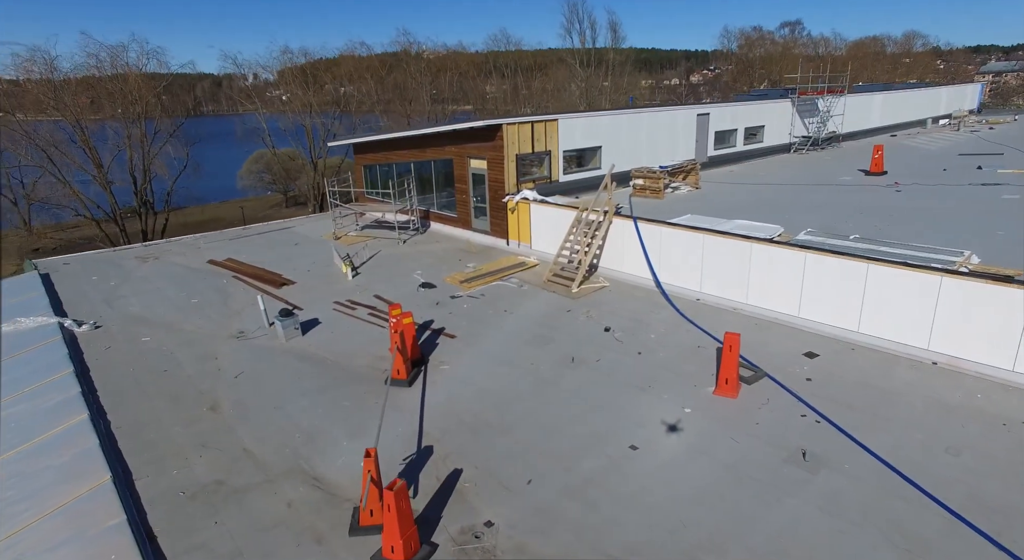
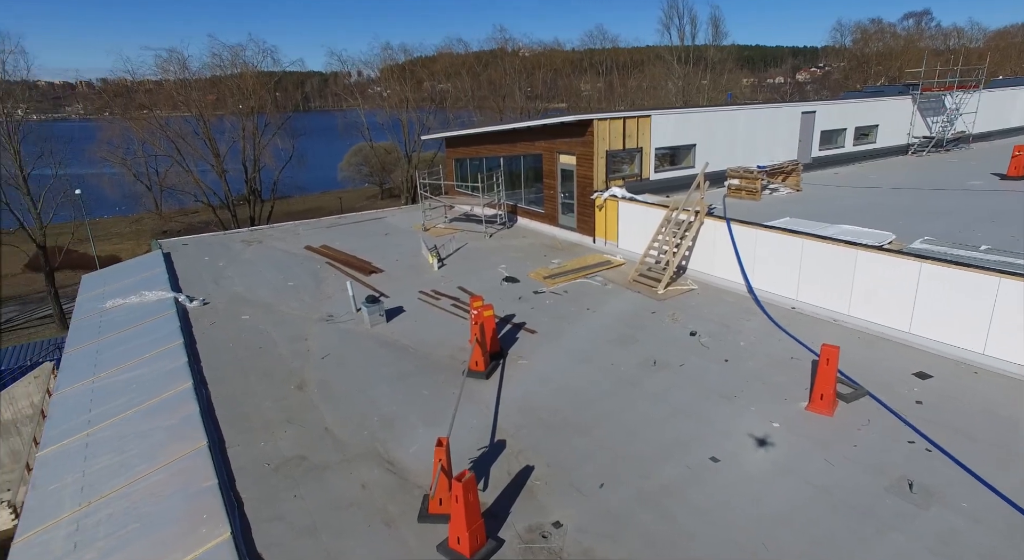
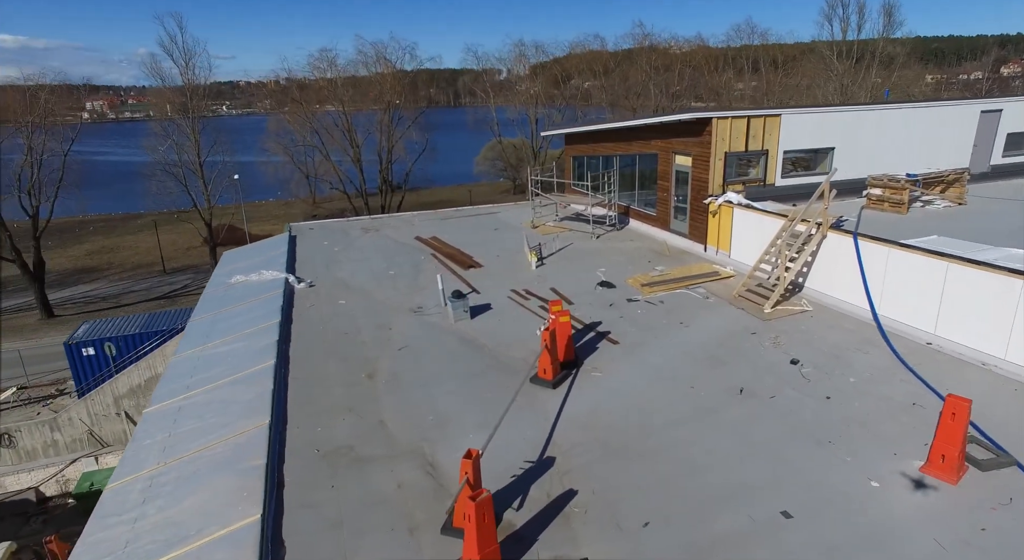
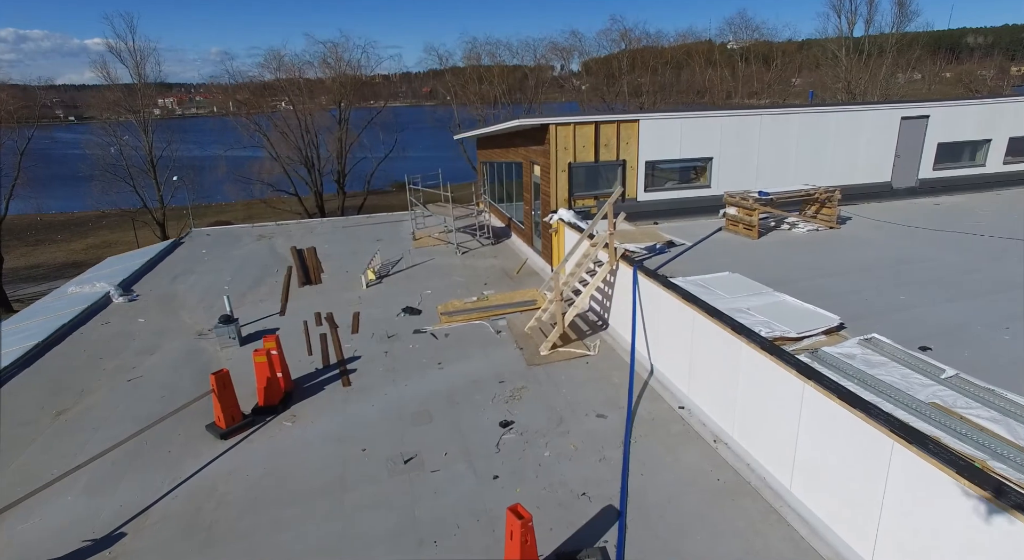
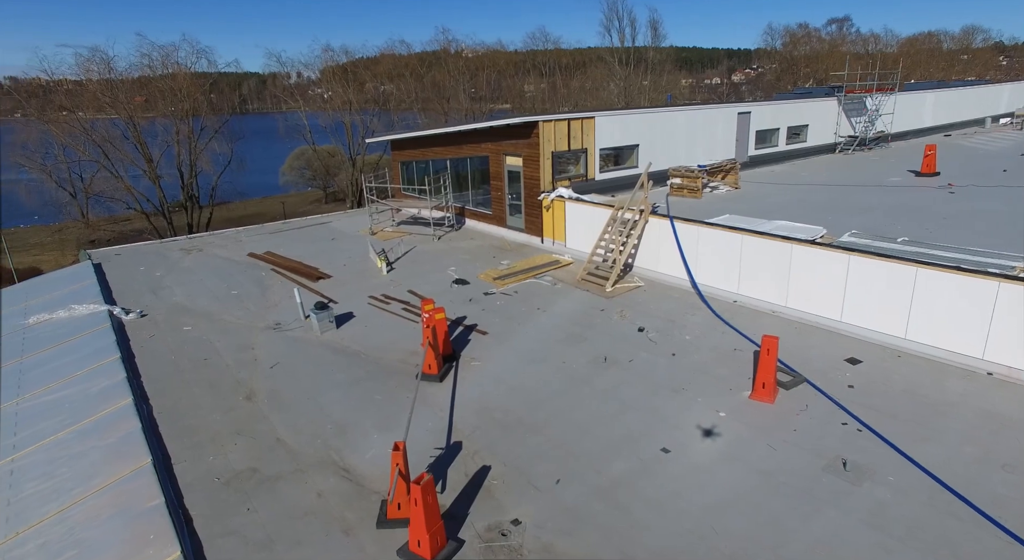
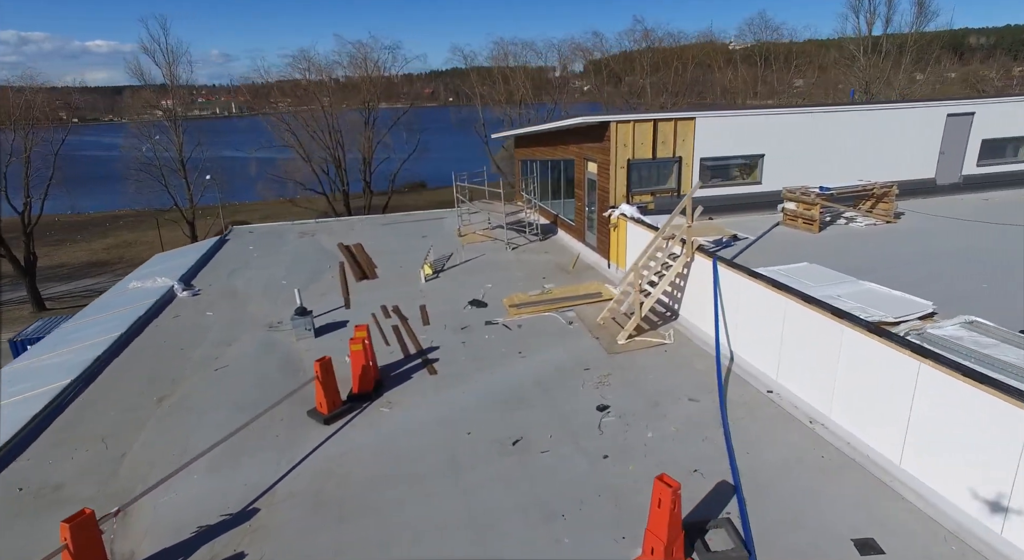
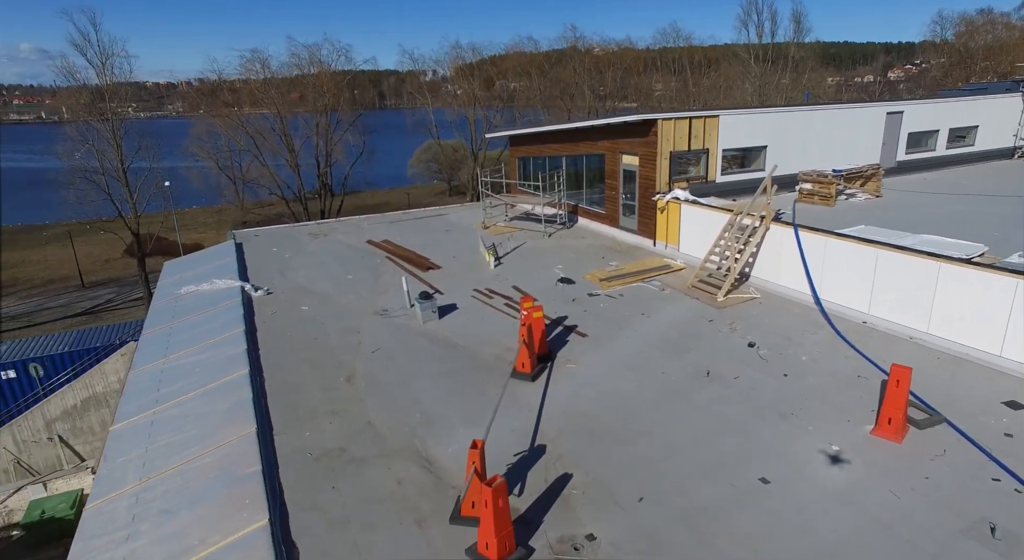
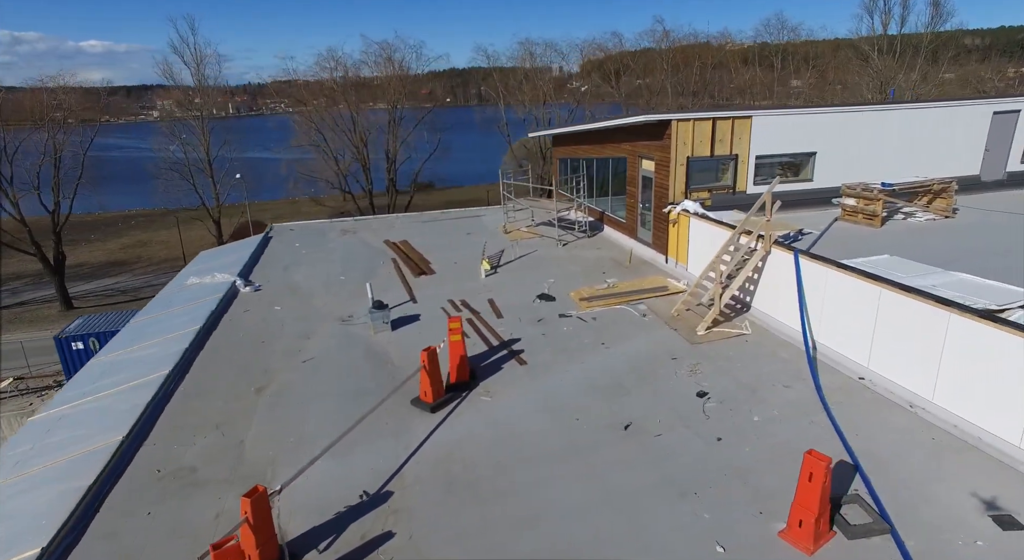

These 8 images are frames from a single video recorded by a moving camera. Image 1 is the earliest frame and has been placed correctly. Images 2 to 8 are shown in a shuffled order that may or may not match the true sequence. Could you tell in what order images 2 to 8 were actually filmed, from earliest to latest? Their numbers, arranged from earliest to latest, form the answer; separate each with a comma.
5, 2, 7, 3, 8, 6, 4
